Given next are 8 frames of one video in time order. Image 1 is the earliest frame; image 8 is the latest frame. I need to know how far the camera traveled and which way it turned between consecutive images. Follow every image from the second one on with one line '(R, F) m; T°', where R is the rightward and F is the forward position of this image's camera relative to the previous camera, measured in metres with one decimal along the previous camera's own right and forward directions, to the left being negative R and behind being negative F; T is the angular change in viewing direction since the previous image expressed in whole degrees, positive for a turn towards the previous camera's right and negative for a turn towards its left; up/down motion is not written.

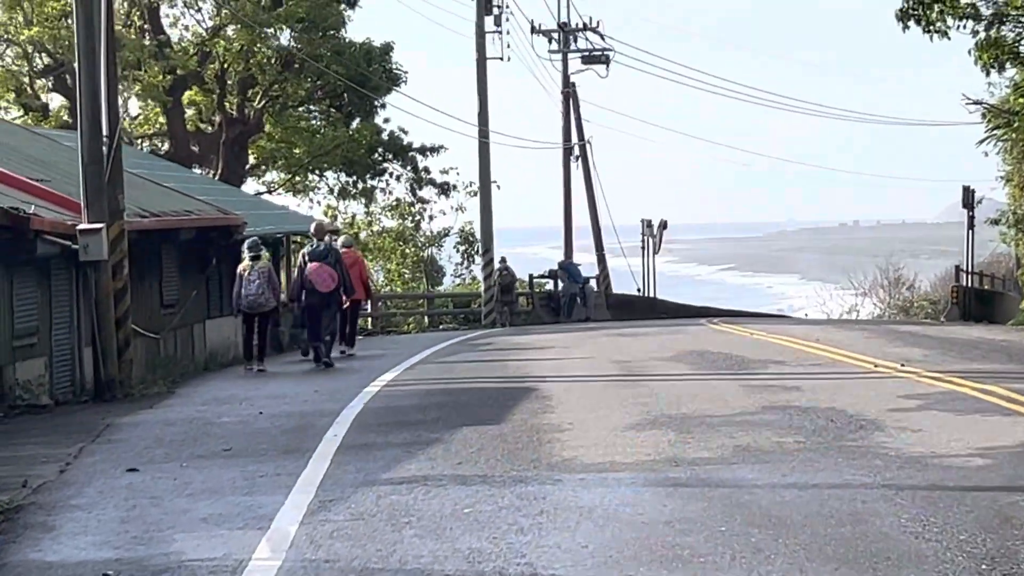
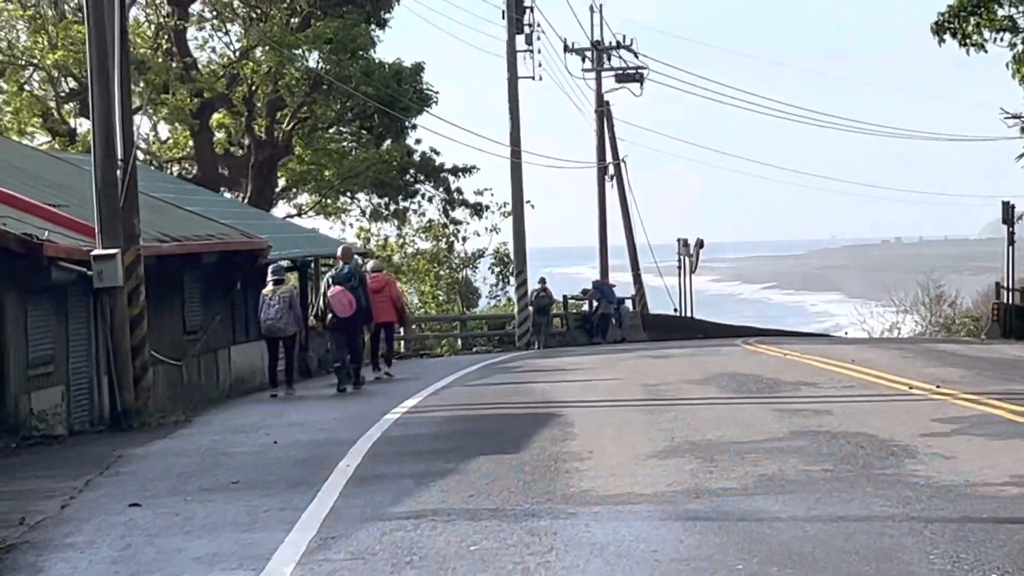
(+0.1, +0.4) m; -1°
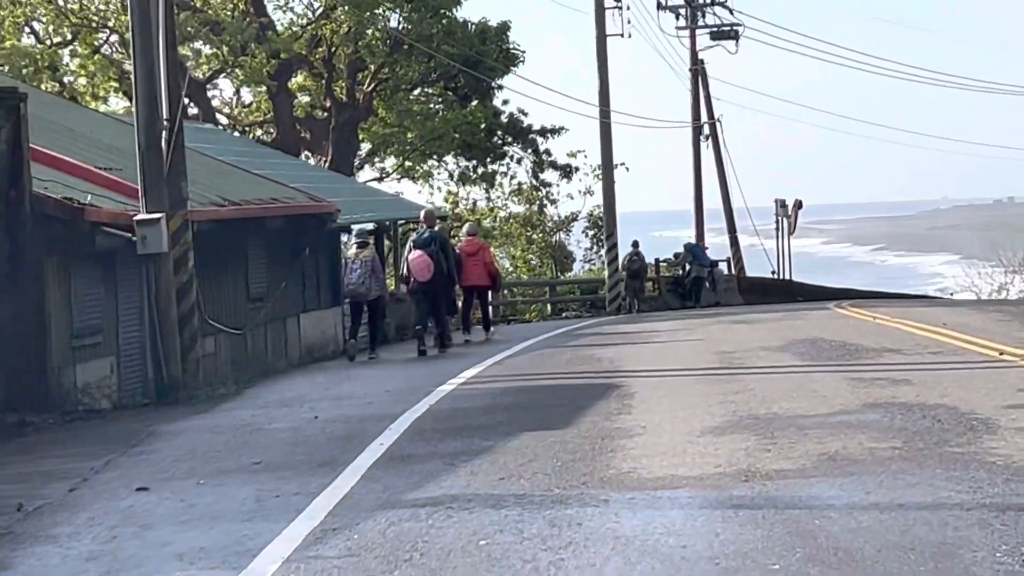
(+0.3, +0.9) m; -3°
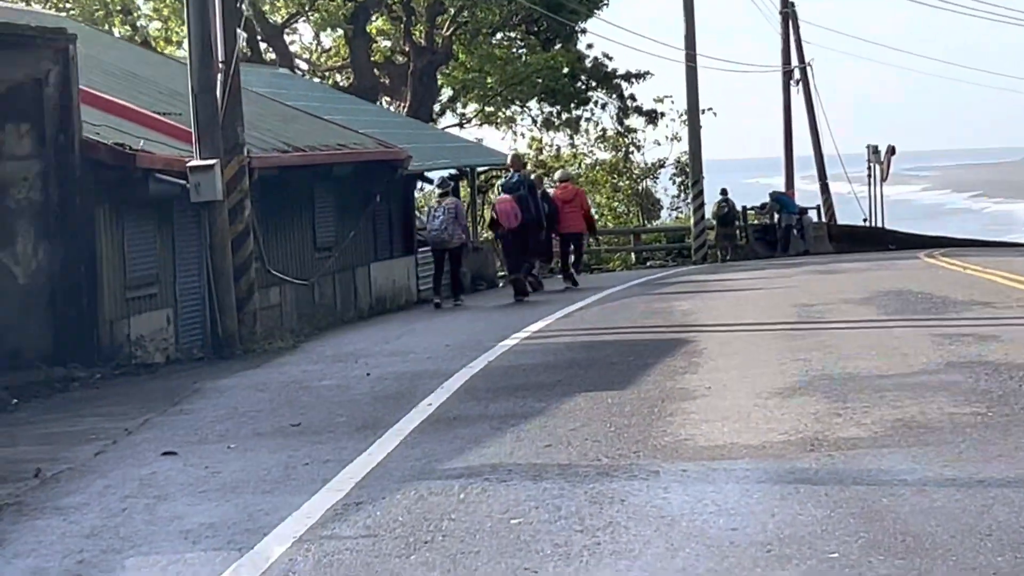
(+0.2, +0.6) m; -2°
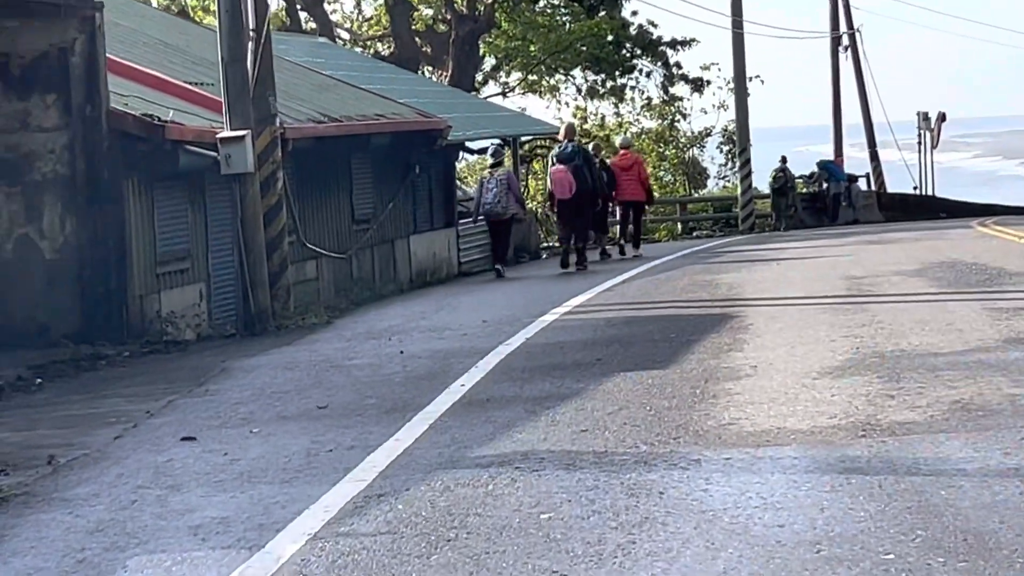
(0.0, +0.4) m; -1°
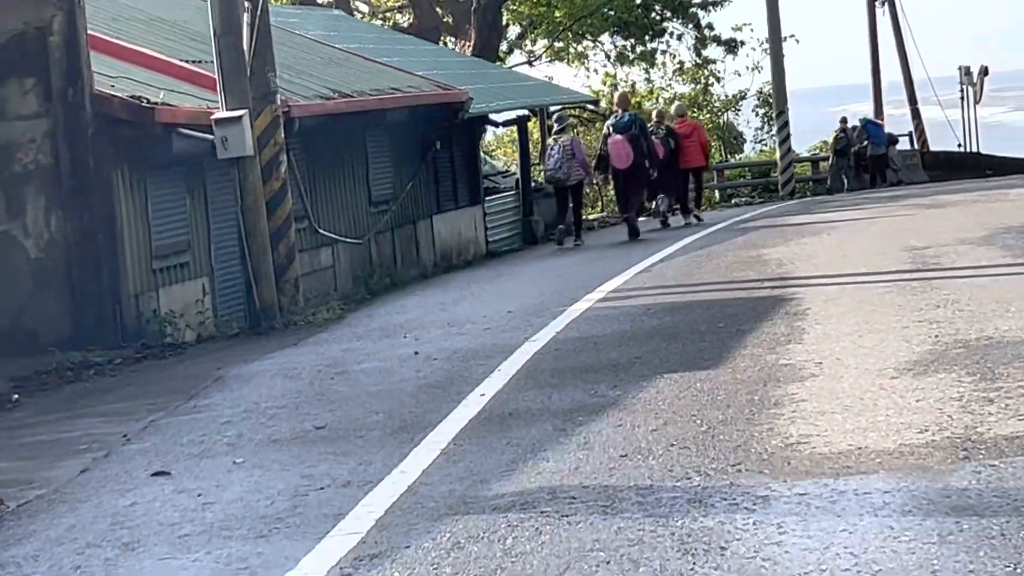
(0.0, +1.2) m; -1°
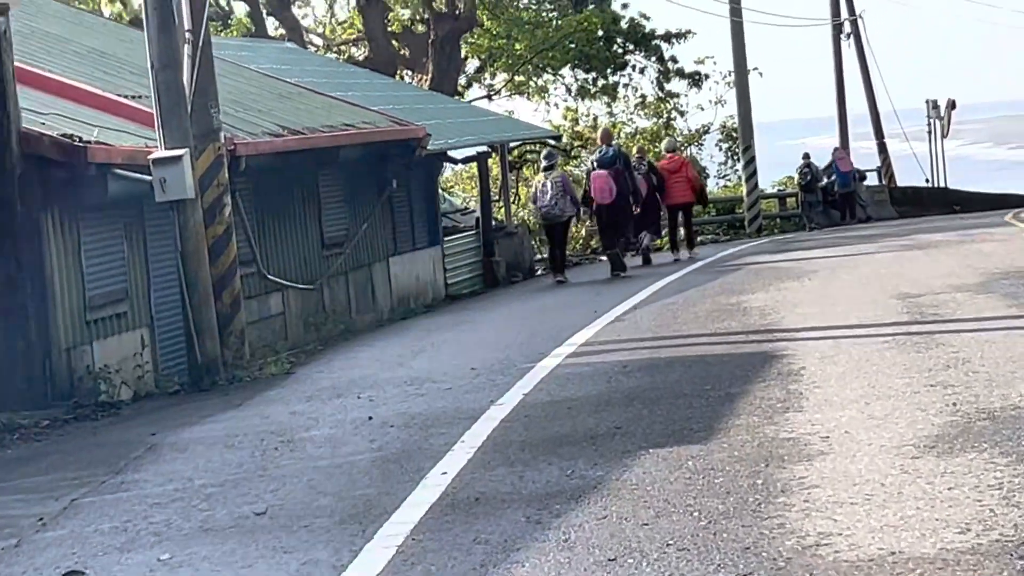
(0.0, +0.9) m; +1°
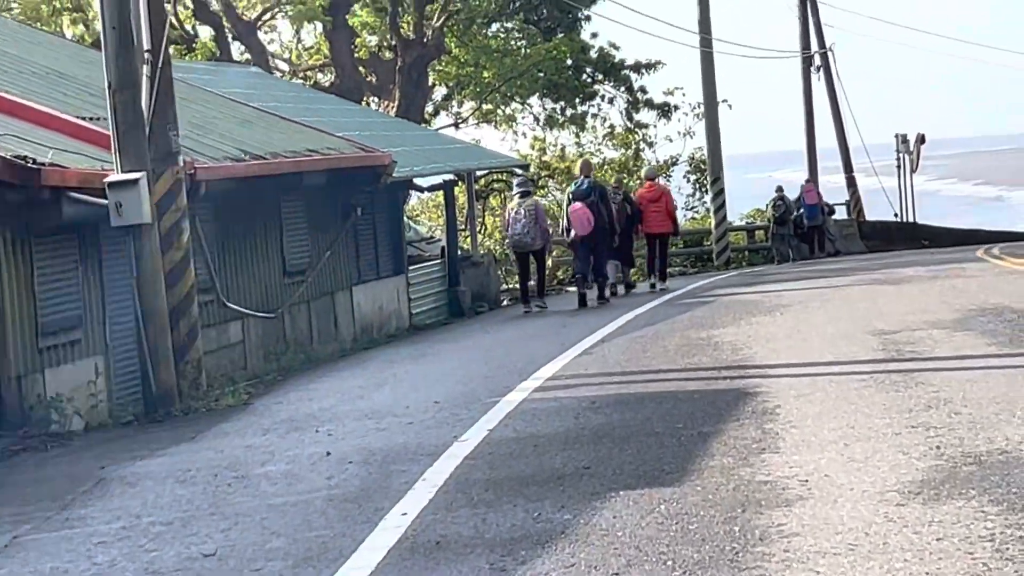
(0.0, +0.3) m; +1°
